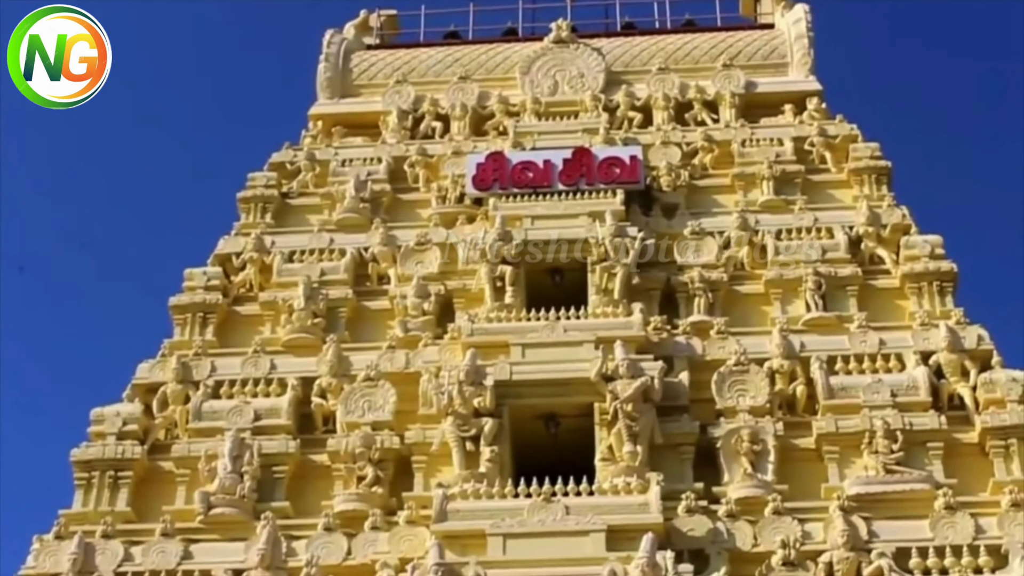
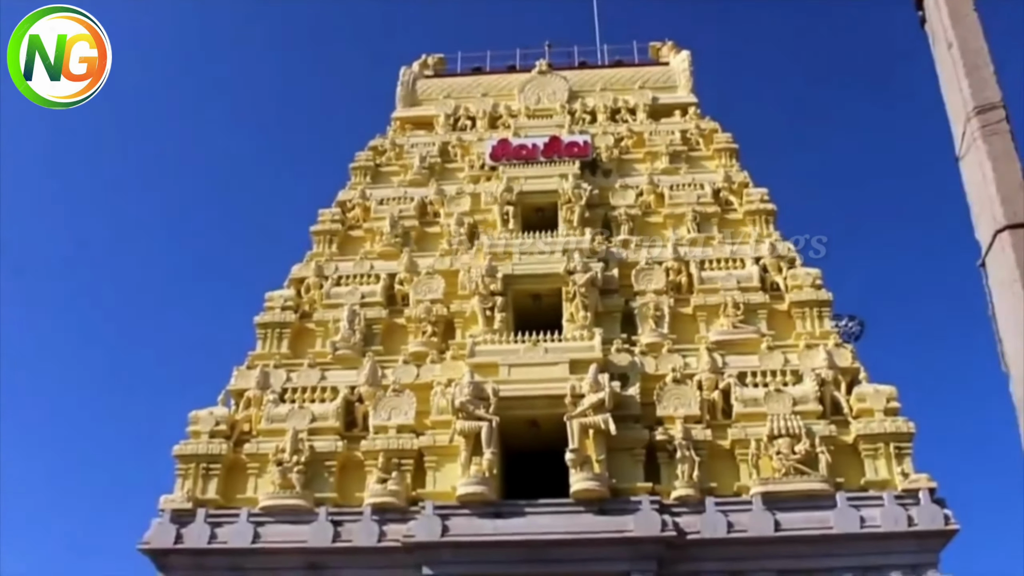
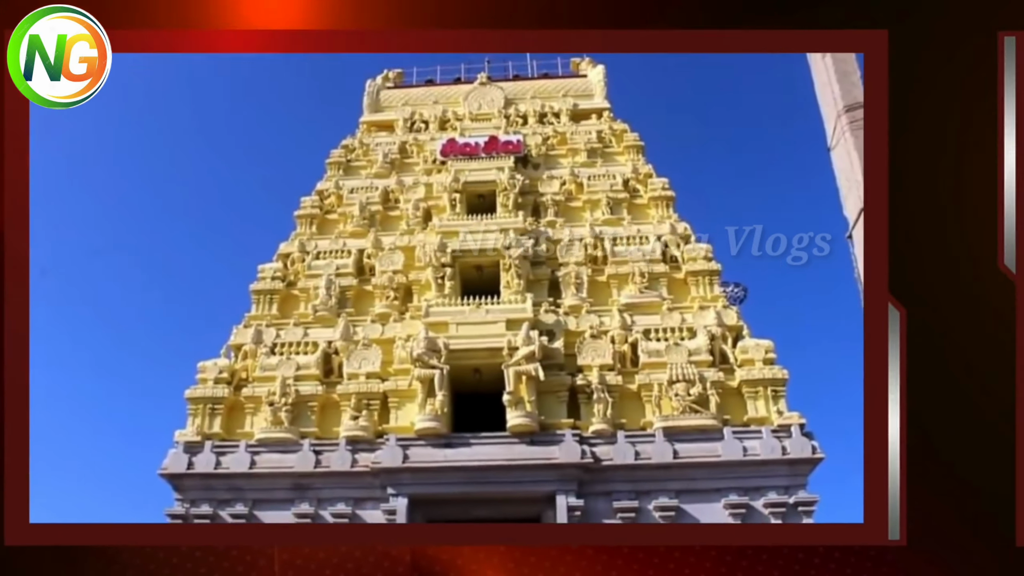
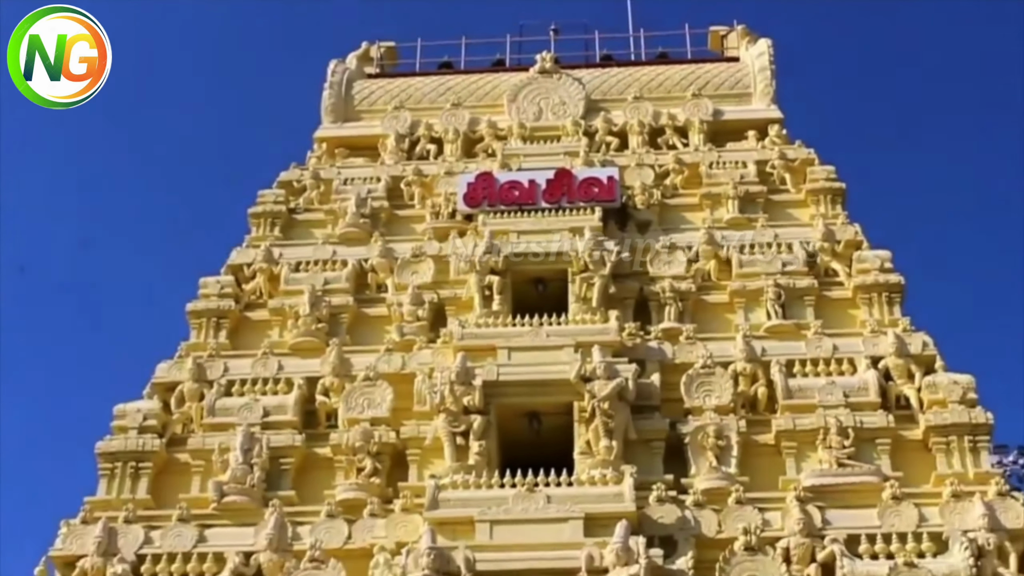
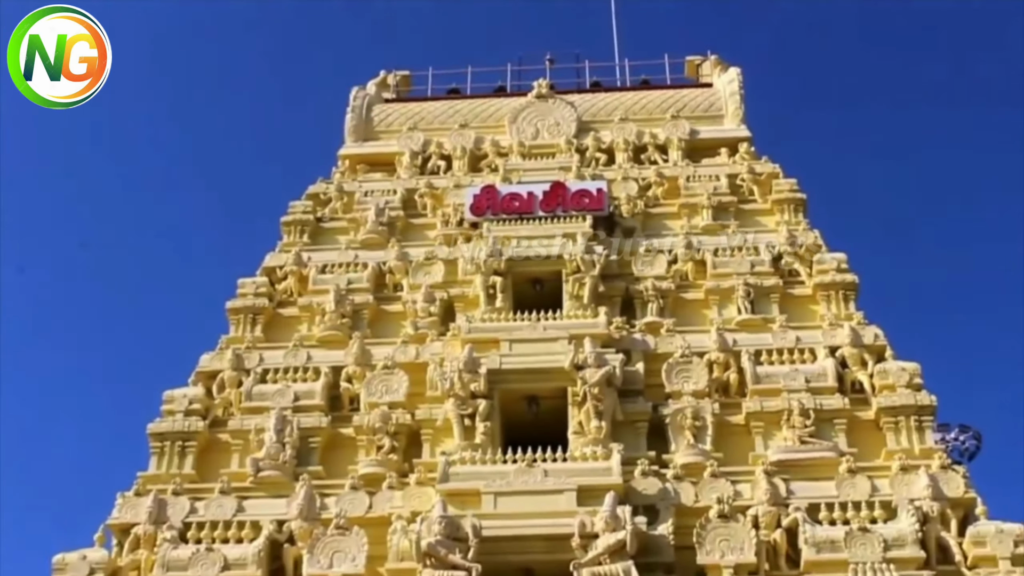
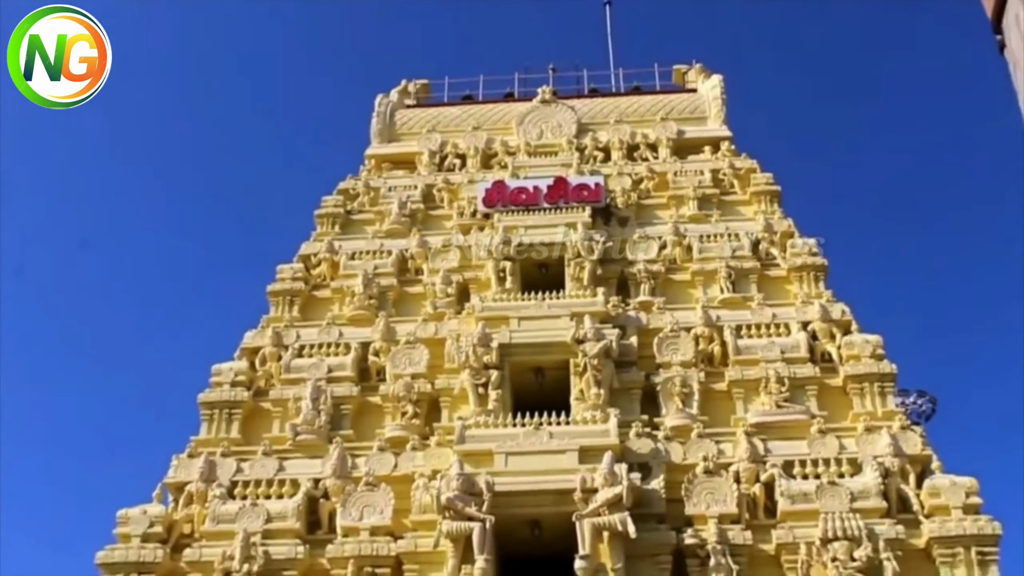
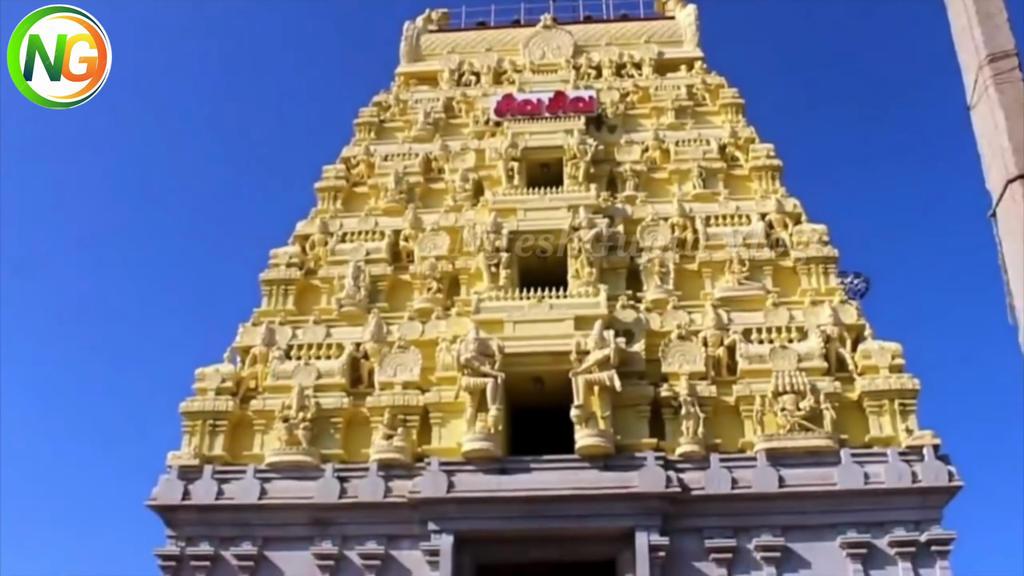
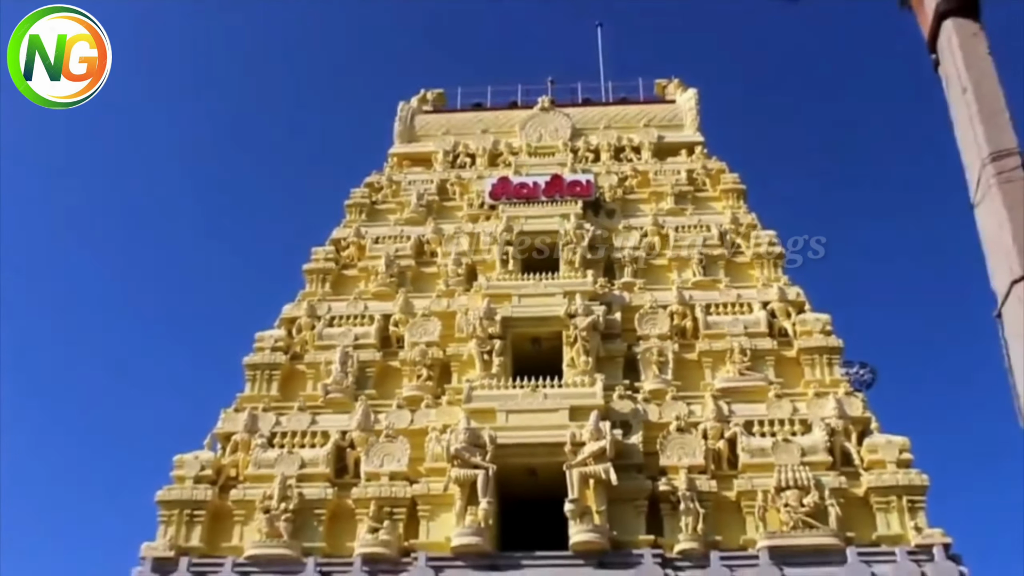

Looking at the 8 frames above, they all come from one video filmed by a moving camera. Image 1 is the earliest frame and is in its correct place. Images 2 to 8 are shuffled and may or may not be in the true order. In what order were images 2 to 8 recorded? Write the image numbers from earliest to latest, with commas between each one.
4, 5, 6, 8, 2, 7, 3
